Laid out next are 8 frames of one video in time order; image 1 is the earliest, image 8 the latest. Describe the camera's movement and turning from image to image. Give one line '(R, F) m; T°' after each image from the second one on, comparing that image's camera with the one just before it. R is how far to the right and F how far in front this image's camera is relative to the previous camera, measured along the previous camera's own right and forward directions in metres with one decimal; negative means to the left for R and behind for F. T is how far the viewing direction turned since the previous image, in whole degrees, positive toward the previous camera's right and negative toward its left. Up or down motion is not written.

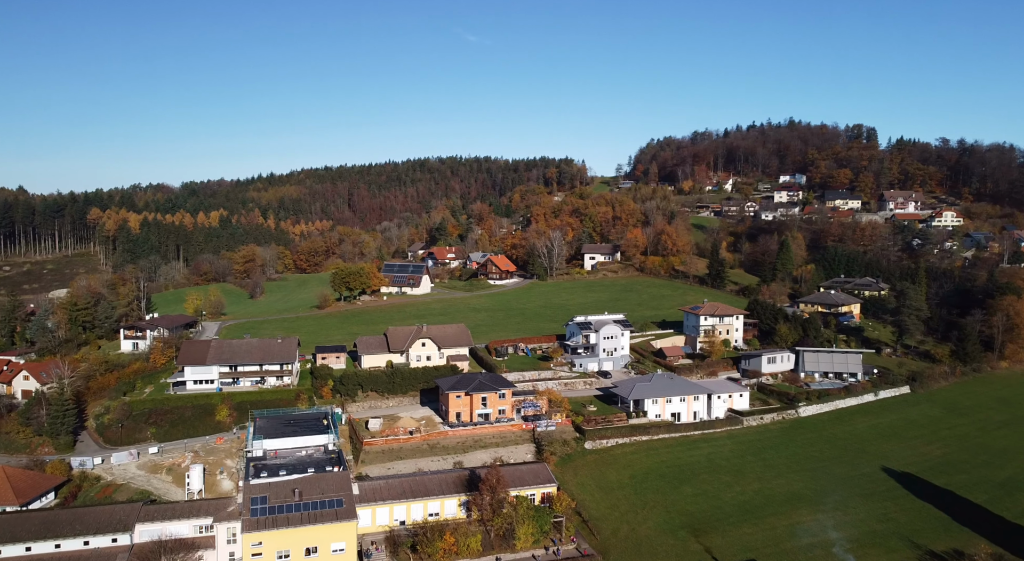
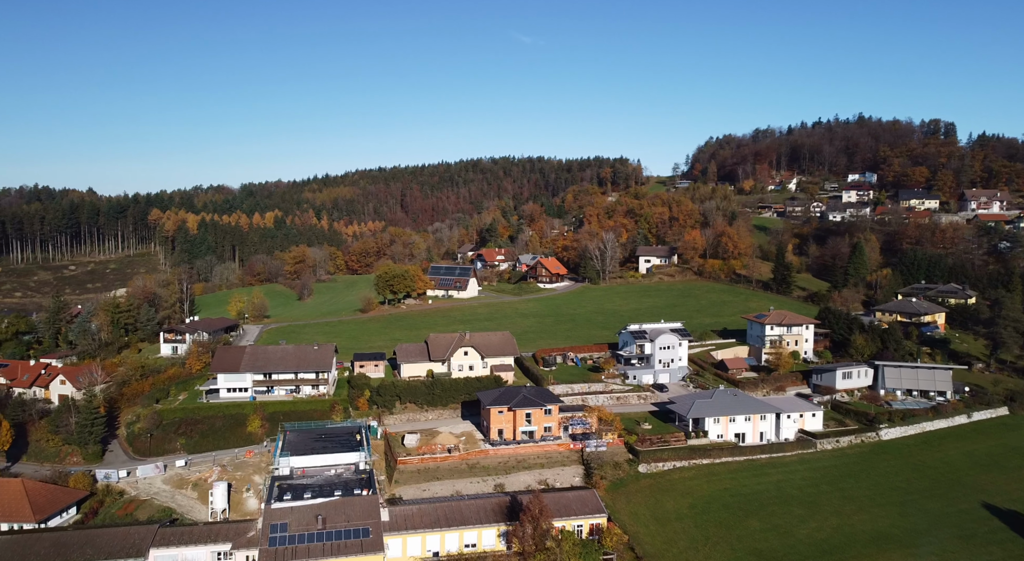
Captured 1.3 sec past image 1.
(+0.3, +3.1) m; -4°
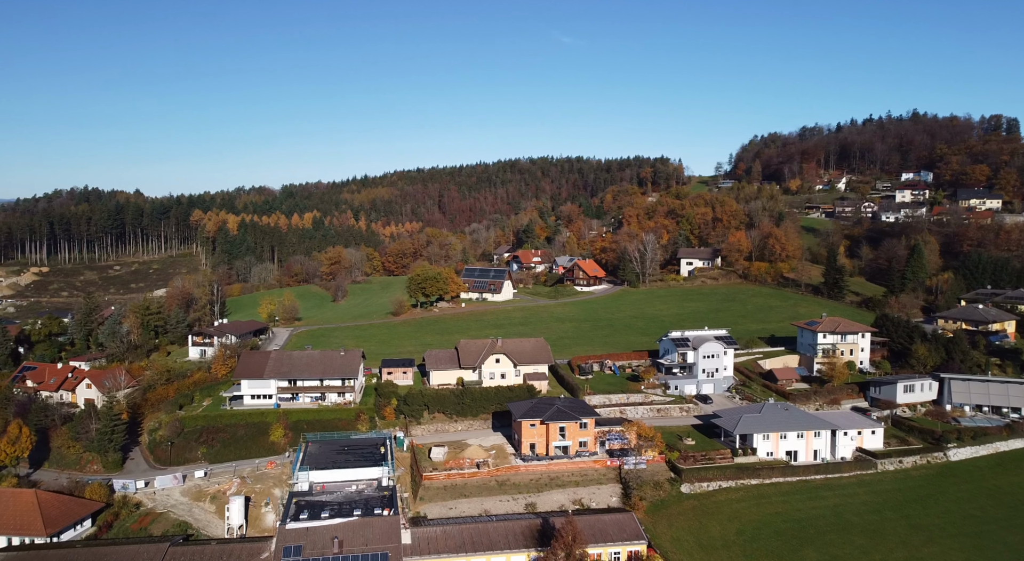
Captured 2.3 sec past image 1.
(+0.2, +2.1) m; -3°
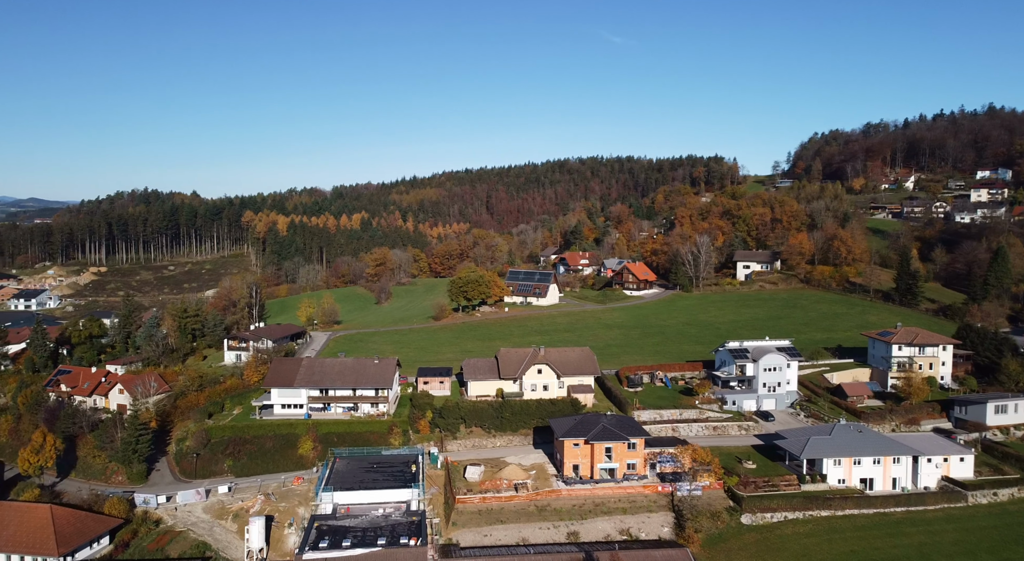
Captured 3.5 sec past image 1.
(+0.3, +2.7) m; -4°
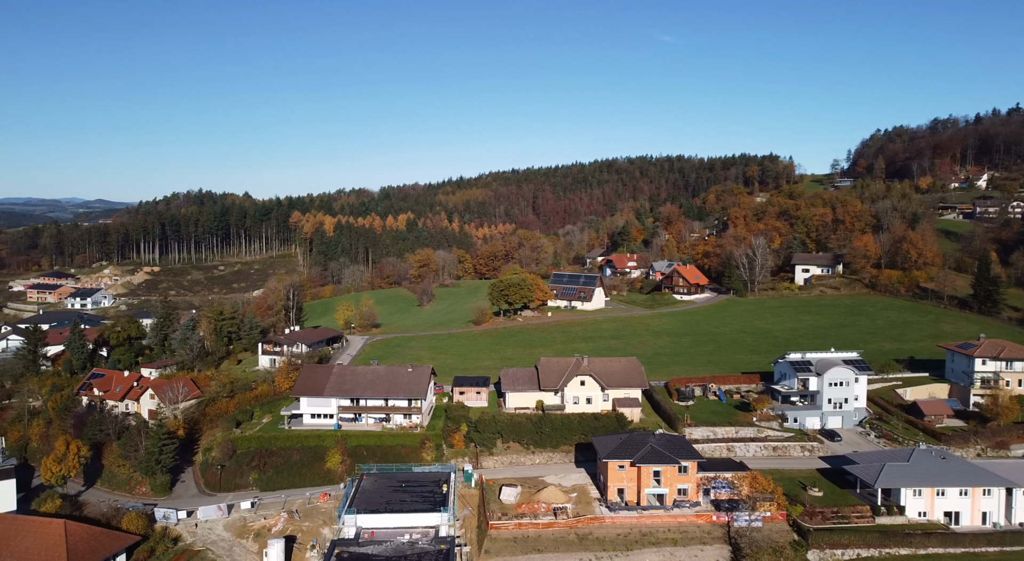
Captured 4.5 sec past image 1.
(+0.3, +2.4) m; -4°
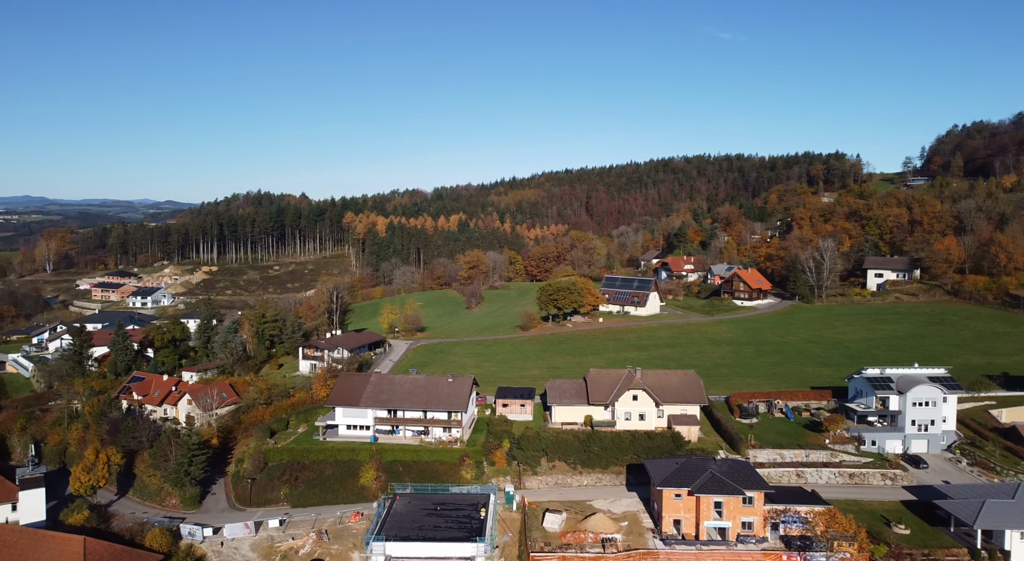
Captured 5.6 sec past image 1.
(+0.3, +2.5) m; -4°
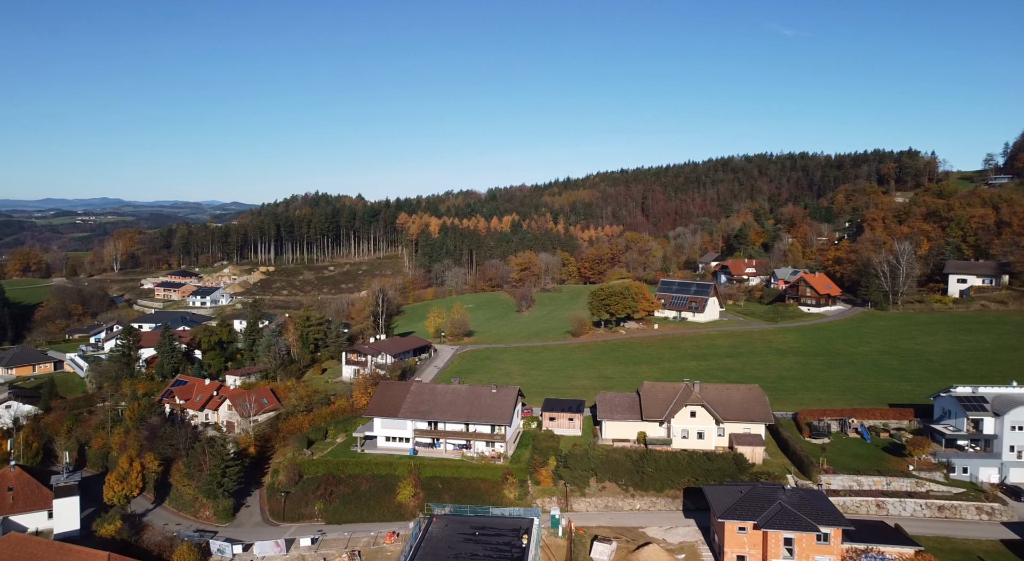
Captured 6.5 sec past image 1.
(+0.3, +2.1) m; -5°
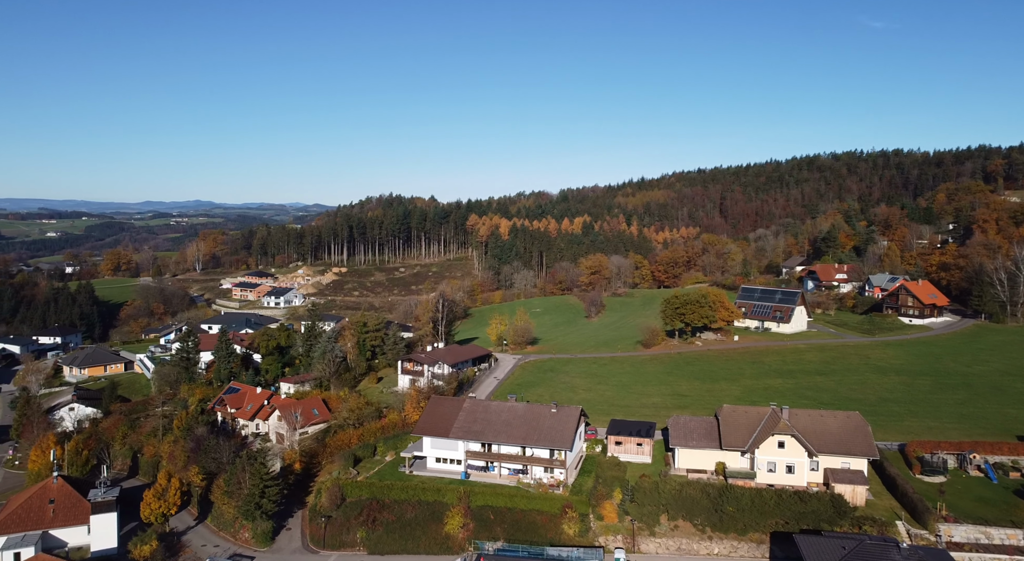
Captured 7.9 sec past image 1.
(+0.4, +3.0) m; -6°
